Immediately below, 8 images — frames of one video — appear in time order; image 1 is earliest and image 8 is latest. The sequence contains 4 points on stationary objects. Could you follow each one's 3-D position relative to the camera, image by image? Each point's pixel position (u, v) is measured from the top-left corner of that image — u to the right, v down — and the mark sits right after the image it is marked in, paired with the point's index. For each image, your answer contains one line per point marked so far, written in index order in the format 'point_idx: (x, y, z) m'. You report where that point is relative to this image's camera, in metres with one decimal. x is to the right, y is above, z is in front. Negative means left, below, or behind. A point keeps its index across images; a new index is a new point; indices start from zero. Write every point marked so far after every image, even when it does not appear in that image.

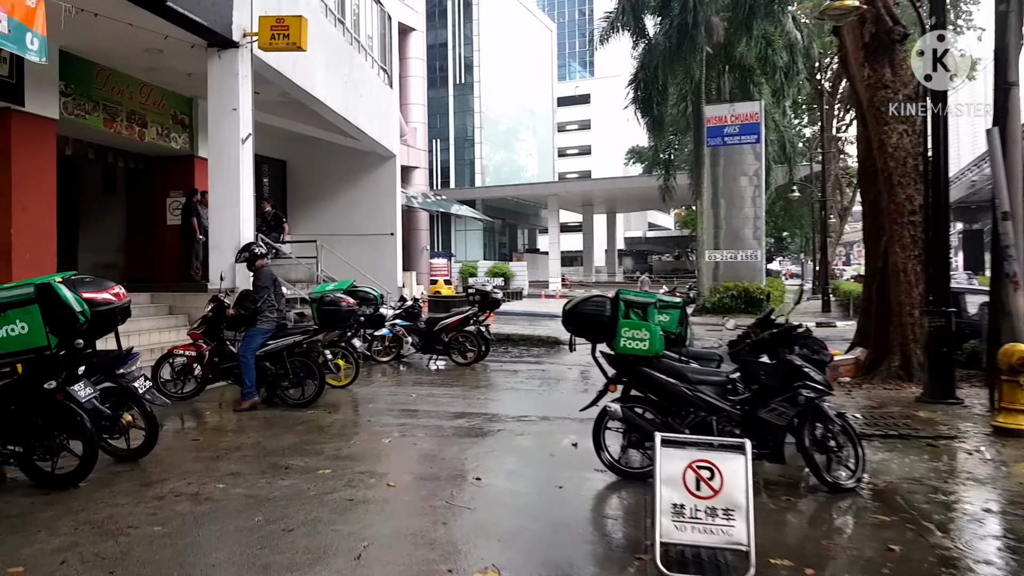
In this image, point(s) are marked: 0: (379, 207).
0: (-3.0, +1.8, +17.8) m
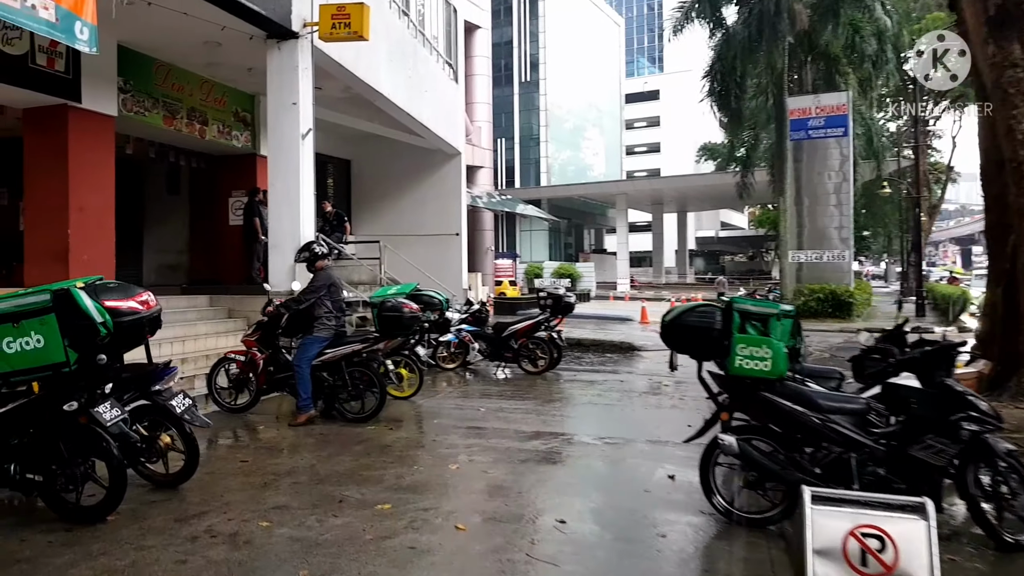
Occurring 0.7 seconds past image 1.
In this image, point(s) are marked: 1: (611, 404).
0: (-1.5, +1.7, +17.3) m
1: (+0.9, -1.1, +7.7) m
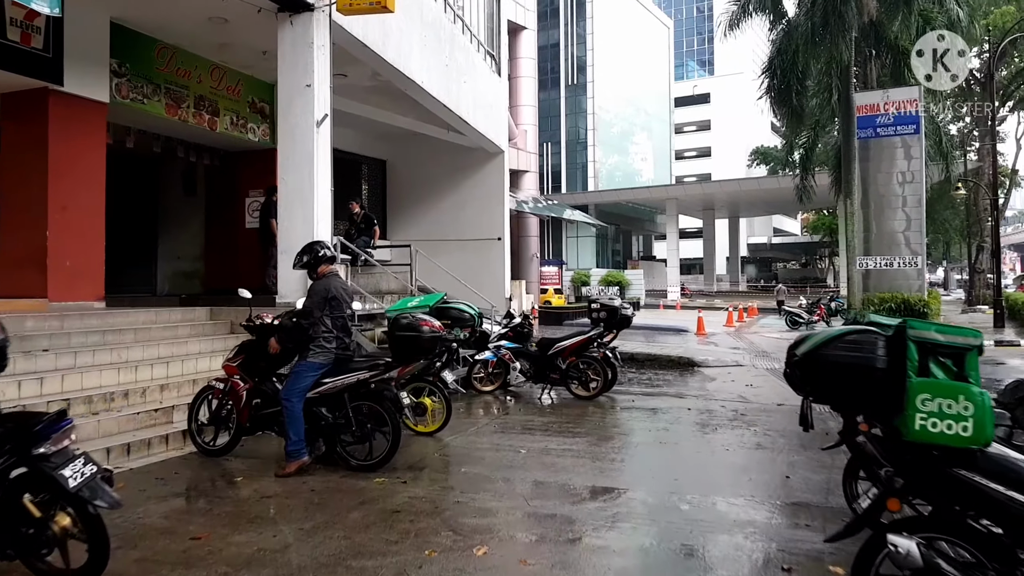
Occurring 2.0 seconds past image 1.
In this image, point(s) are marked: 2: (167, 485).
0: (-0.5, +1.6, +16.0) m
1: (+1.3, -1.2, +6.3) m
2: (-1.9, -1.1, +4.5) m
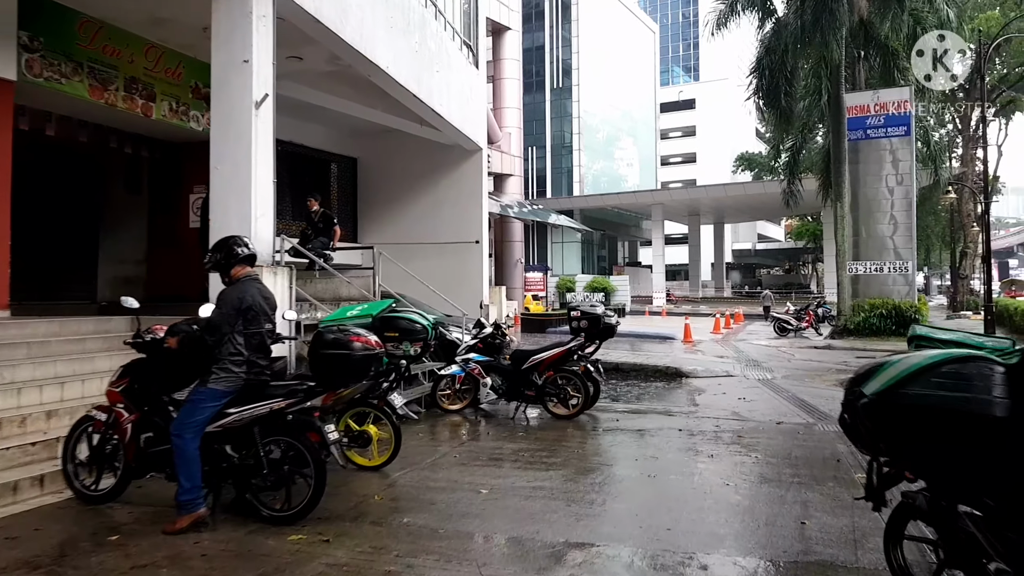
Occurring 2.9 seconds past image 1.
0: (-1.0, +1.5, +15.1) m
1: (+1.1, -1.2, +5.3) m
2: (-2.2, -1.1, +3.5) m
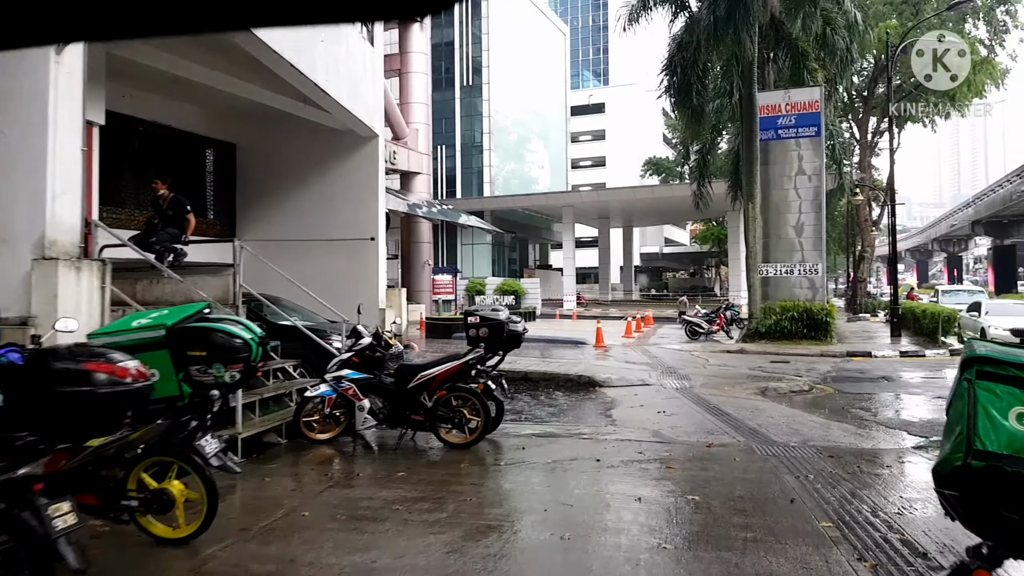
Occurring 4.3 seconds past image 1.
0: (-2.7, +1.4, +13.5) m
1: (+0.4, -1.2, +4.1) m
2: (-2.6, -1.1, +1.9) m
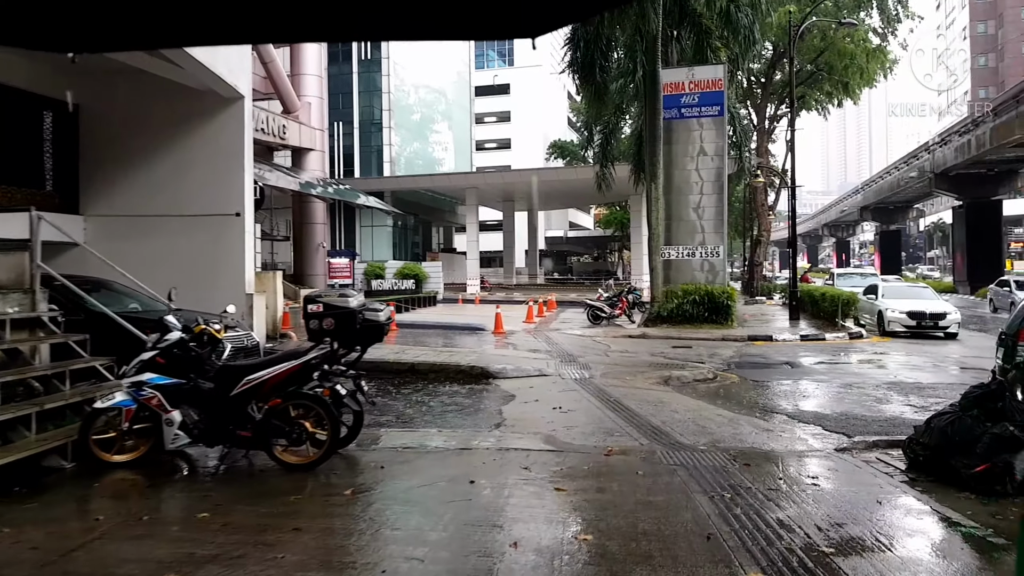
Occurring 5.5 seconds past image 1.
0: (-4.4, +1.7, +11.9) m
1: (-0.3, -1.2, +3.0) m
2: (-3.0, -1.1, +0.4) m
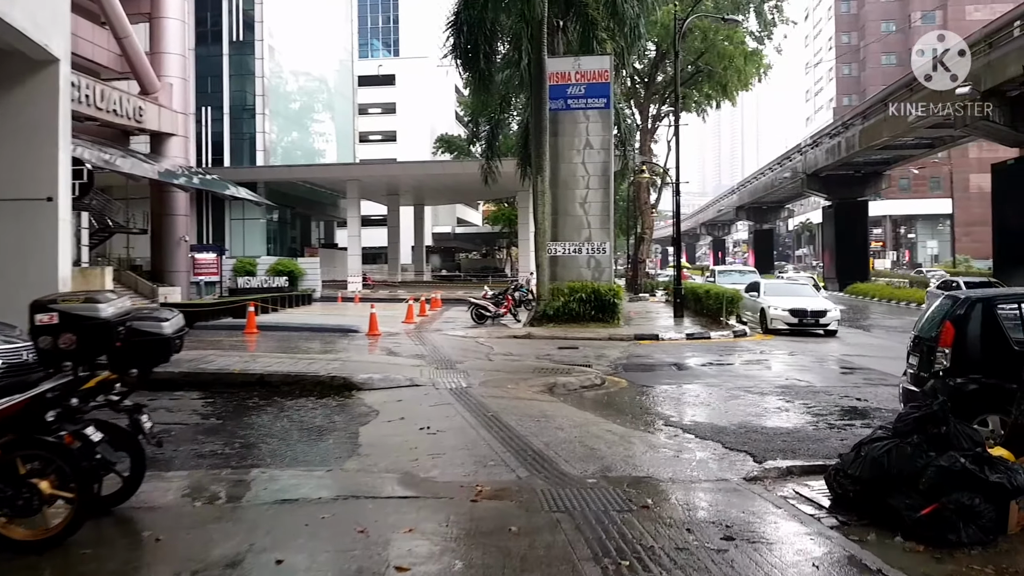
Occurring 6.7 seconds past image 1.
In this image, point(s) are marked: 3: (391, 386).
0: (-6.2, +1.7, +10.0) m
1: (-0.8, -1.2, +1.7) m
2: (-3.1, -1.1, -1.2) m
3: (-1.5, -1.2, +9.5) m
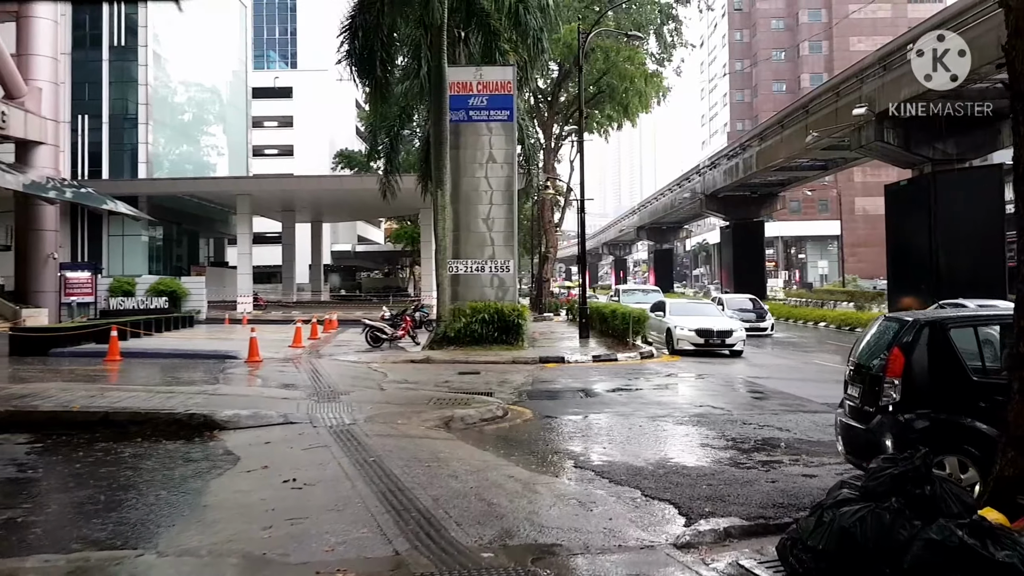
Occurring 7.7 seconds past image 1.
0: (-7.3, +1.4, +8.2) m
1: (-1.0, -1.2, +0.5) m
2: (-3.0, -1.1, -2.6) m
3: (-2.6, -1.4, +8.2) m
